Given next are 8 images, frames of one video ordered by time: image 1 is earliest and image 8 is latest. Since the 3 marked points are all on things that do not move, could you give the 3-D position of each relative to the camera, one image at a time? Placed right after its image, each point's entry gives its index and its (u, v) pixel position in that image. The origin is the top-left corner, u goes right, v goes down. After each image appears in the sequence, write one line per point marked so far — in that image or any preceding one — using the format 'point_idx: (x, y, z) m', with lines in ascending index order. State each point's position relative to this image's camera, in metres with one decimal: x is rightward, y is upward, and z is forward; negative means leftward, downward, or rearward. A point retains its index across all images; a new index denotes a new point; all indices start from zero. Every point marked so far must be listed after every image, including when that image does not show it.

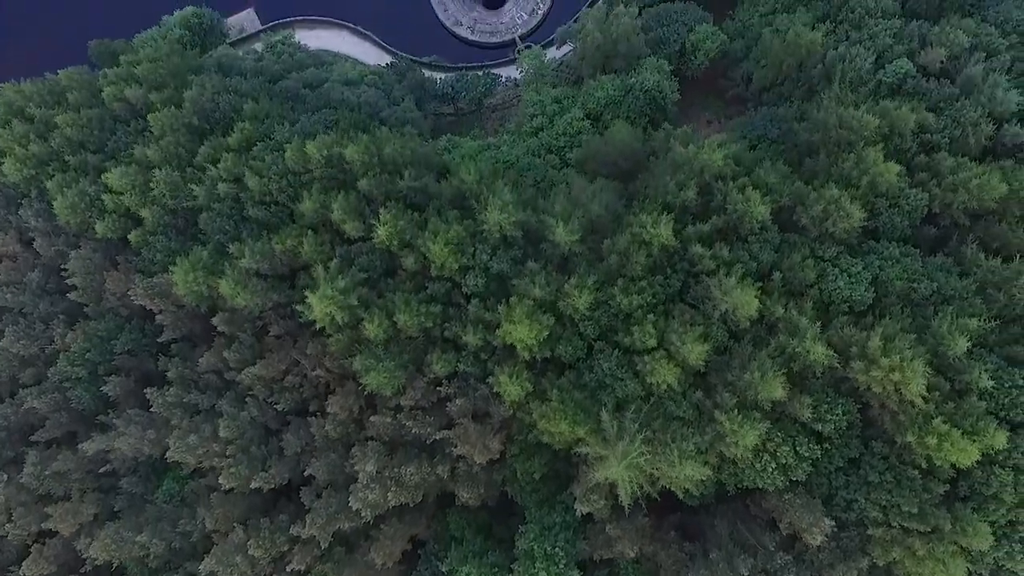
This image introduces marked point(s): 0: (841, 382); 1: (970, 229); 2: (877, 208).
0: (+8.6, -2.5, +18.4) m
1: (+12.8, +1.6, +19.5) m
2: (+10.3, +2.3, +19.9) m
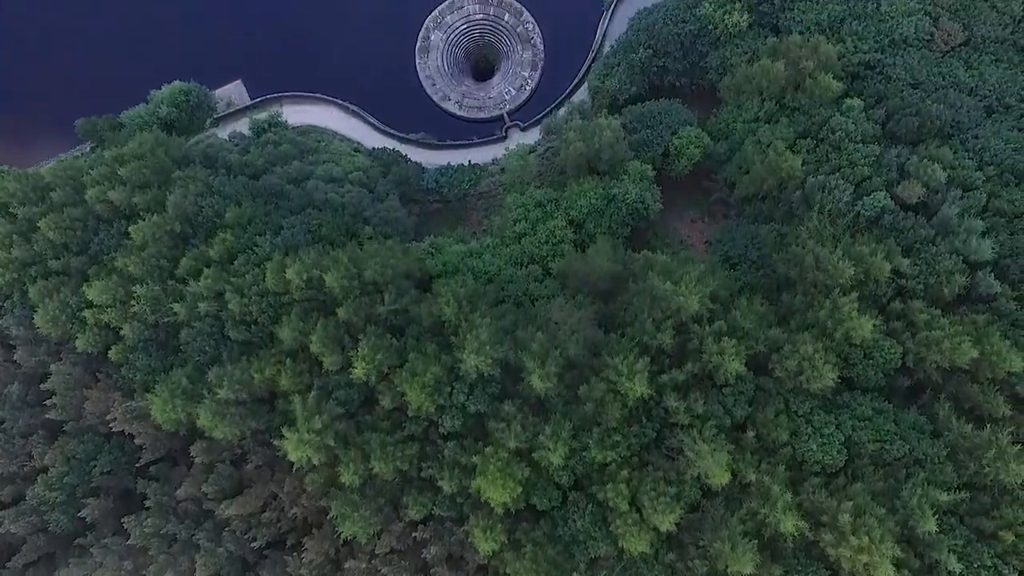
0: (+7.9, -6.8, +18.5) m
1: (+12.1, -2.7, +19.6) m
2: (+9.7, -2.0, +20.0) m
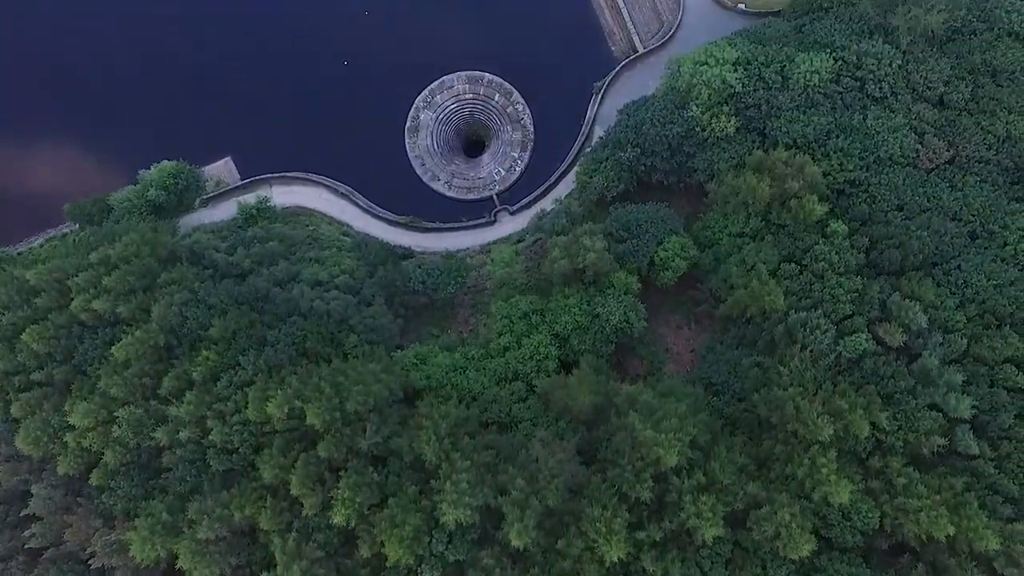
0: (+7.3, -11.3, +18.5) m
1: (+11.4, -7.3, +19.6) m
2: (+9.0, -6.6, +20.0) m
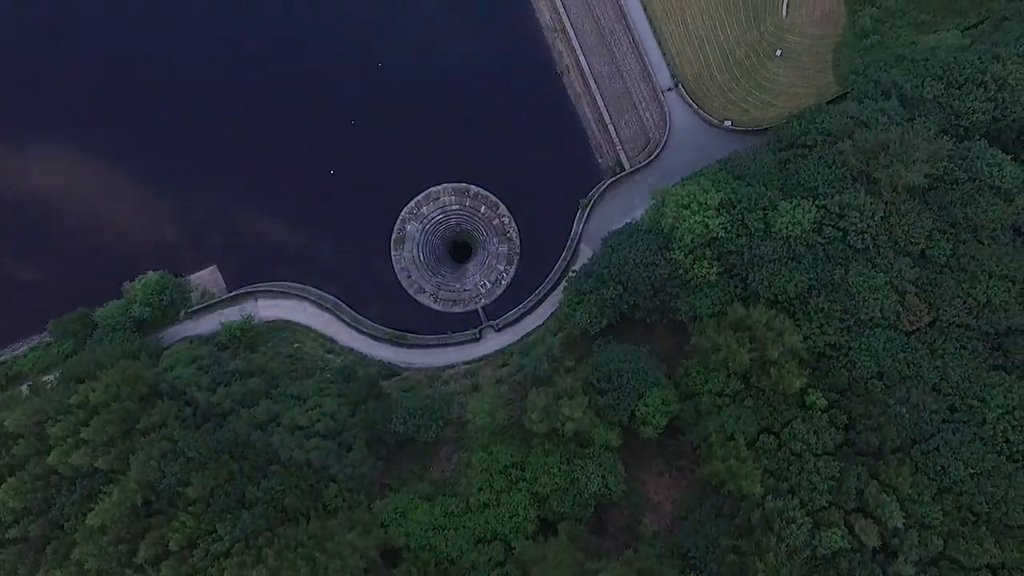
0: (+6.4, -17.6, +18.3) m
1: (+10.6, -13.6, +19.5) m
2: (+8.2, -12.9, +19.8) m
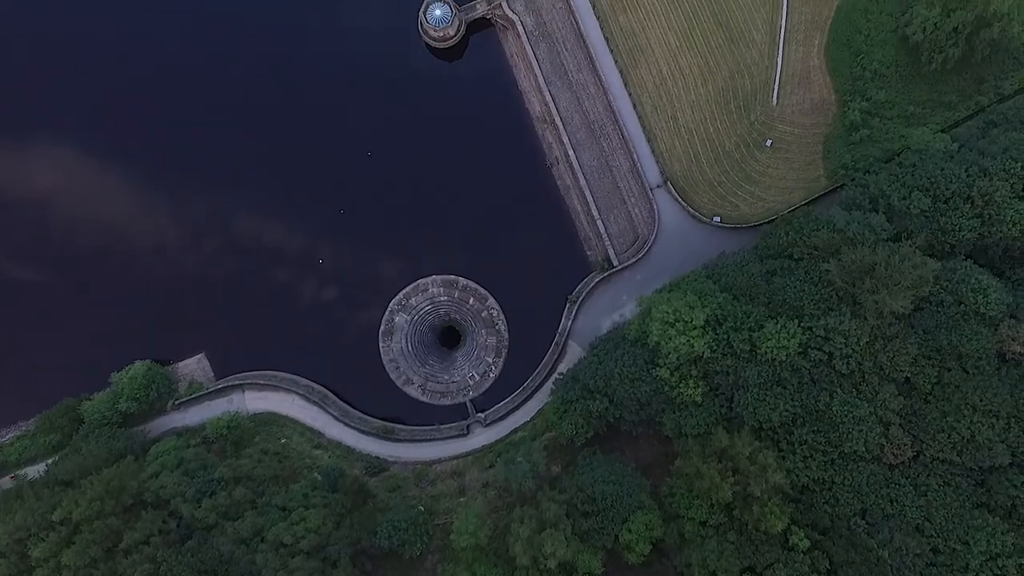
0: (+5.7, -22.7, +18.2) m
1: (+9.9, -18.7, +19.4) m
2: (+7.5, -18.0, +19.8) m
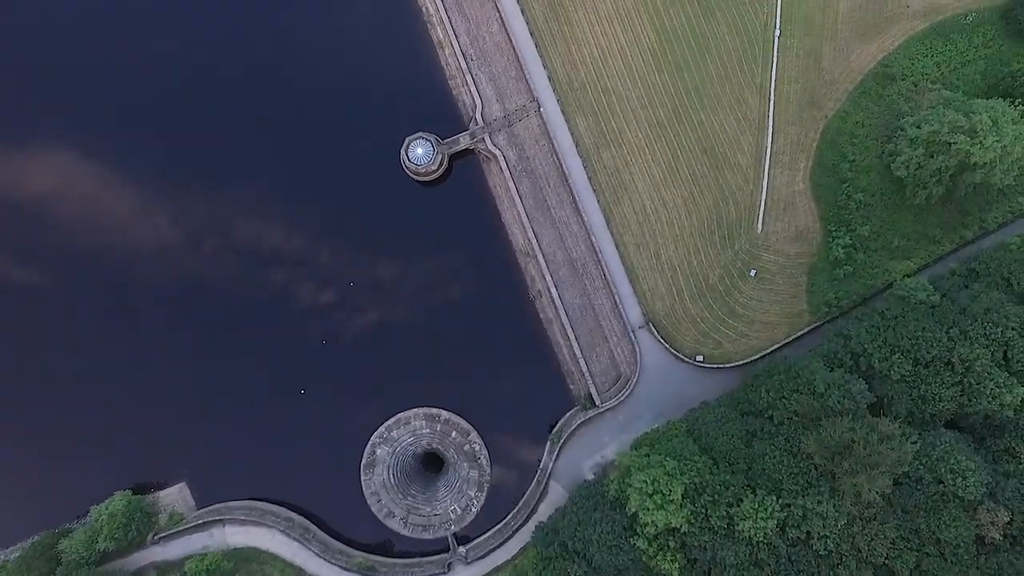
0: (+4.6, -30.1, +18.0) m
1: (+8.8, -26.2, +19.3) m
2: (+6.5, -25.4, +19.6) m
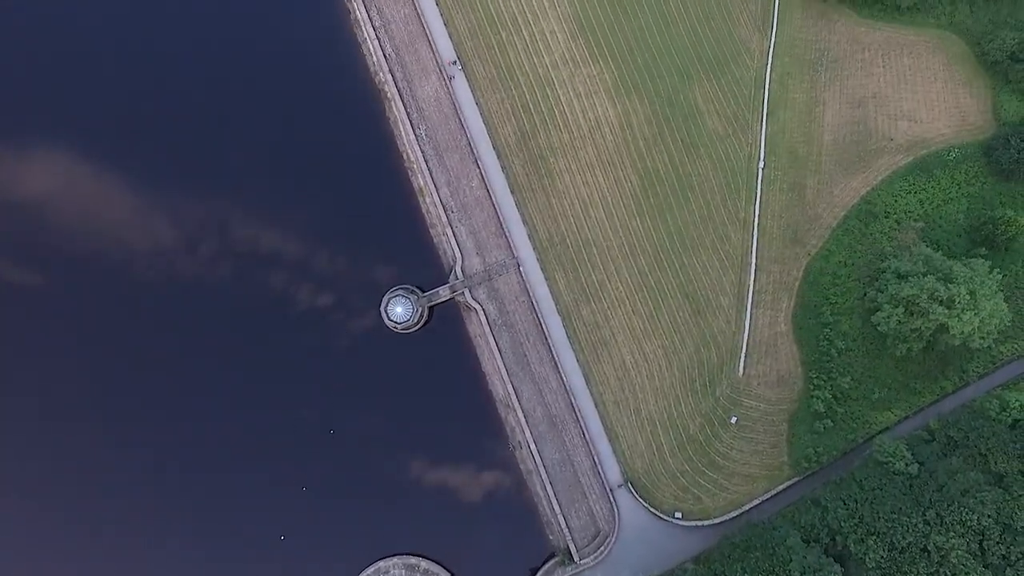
0: (+3.4, -38.5, +18.0) m
1: (+7.7, -34.6, +19.2) m
2: (+5.3, -33.8, +19.6) m
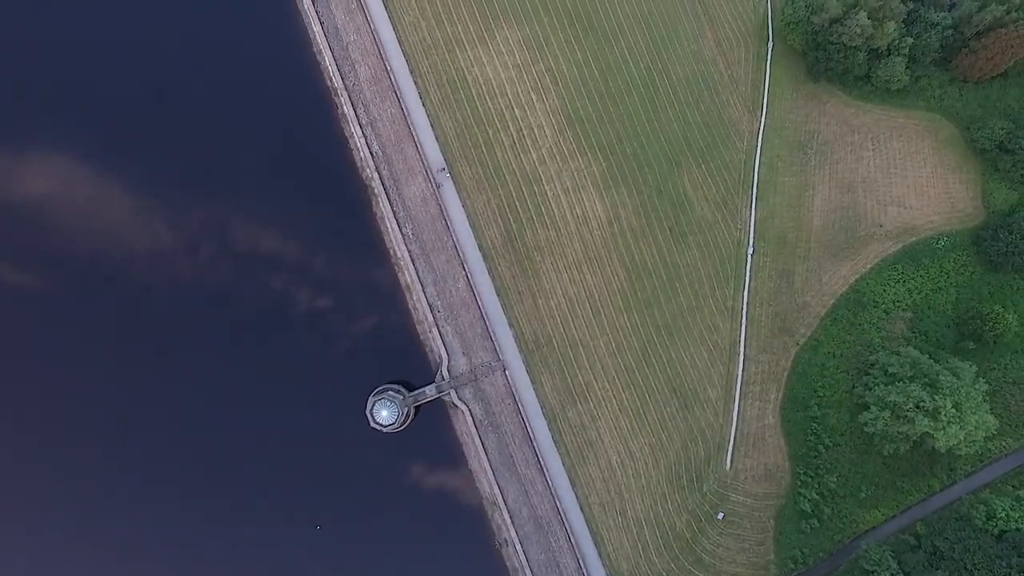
0: (+2.6, -44.0, +18.0) m
1: (+6.8, -40.0, +19.2) m
2: (+4.4, -39.3, +19.5) m
